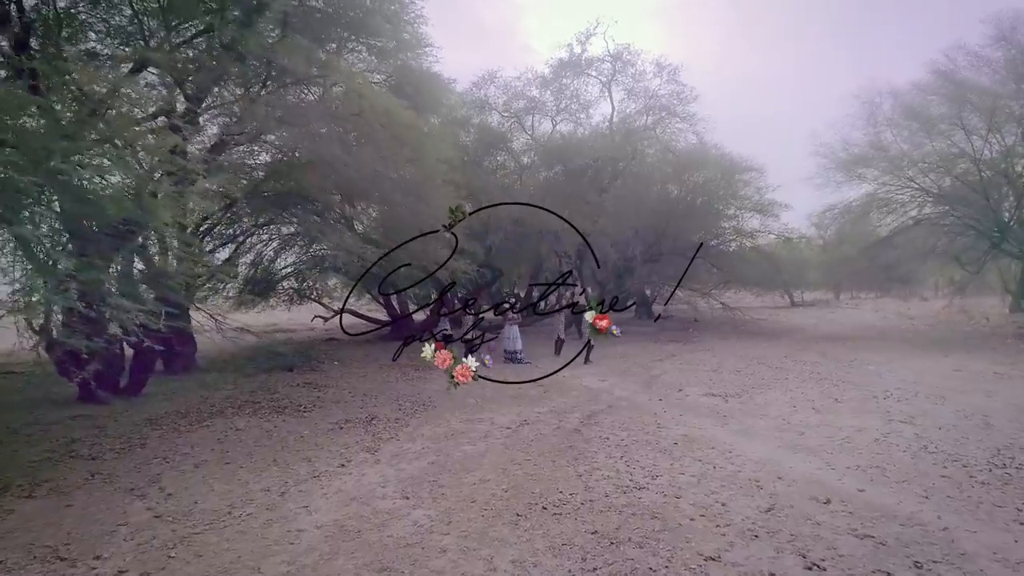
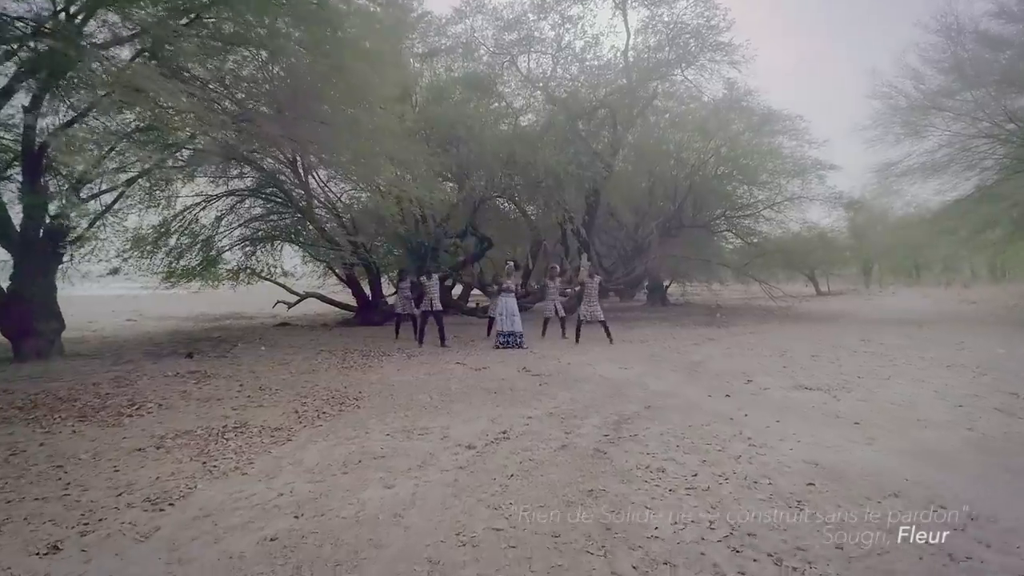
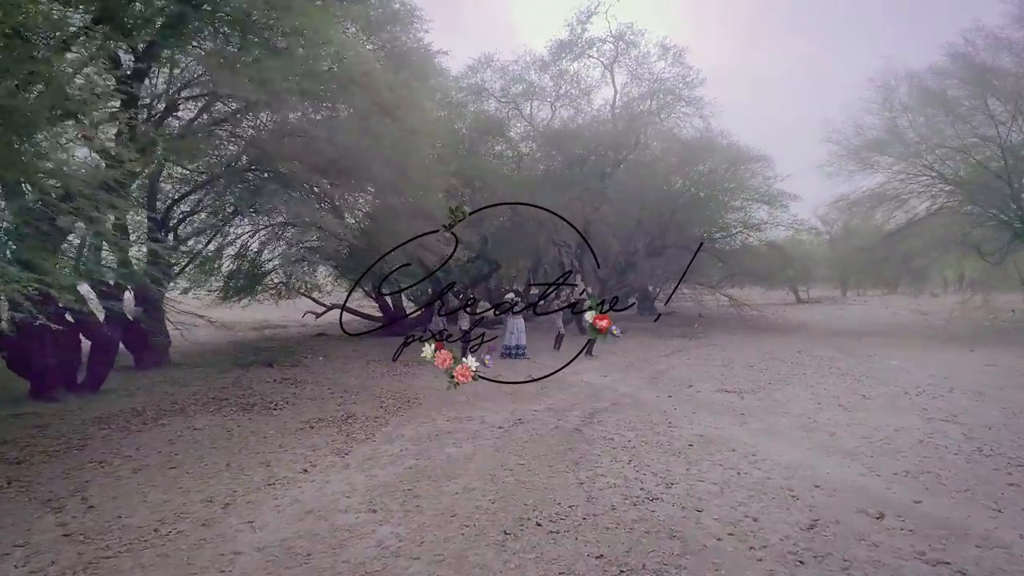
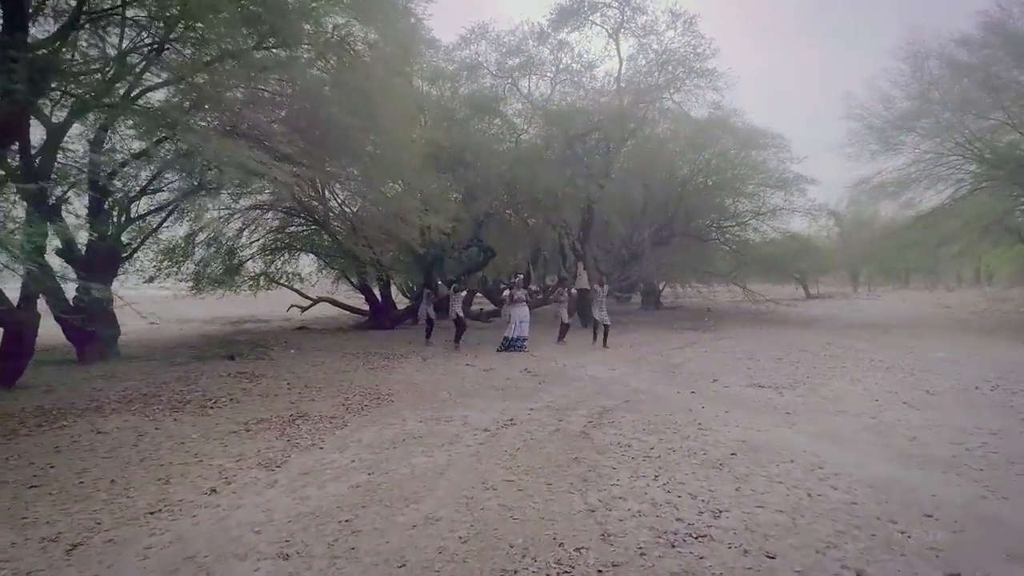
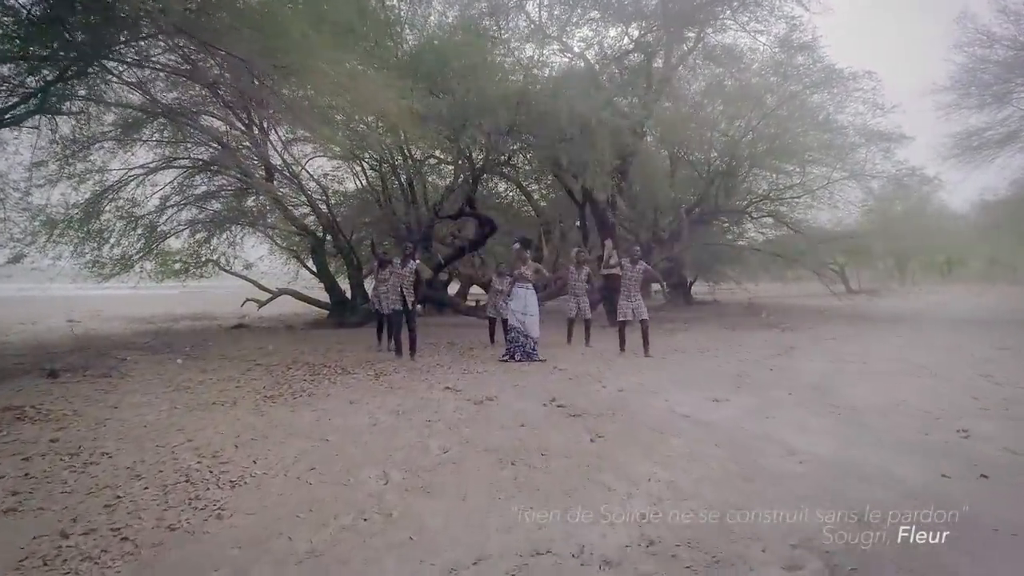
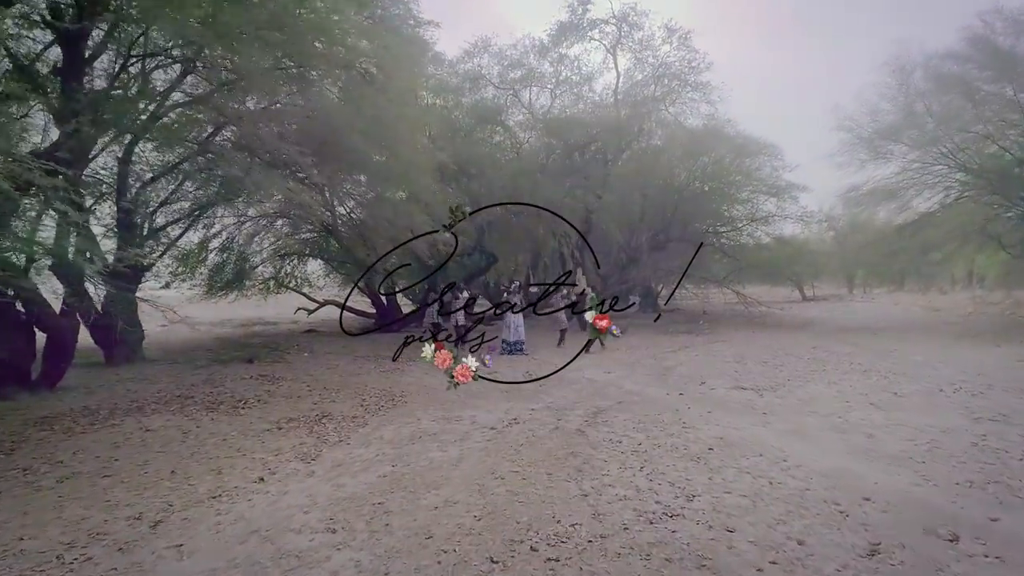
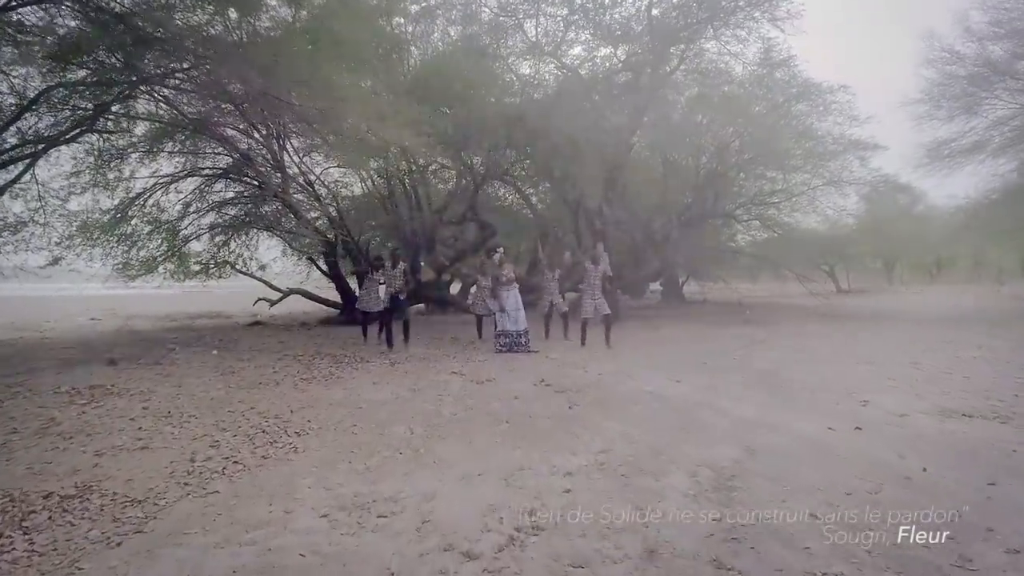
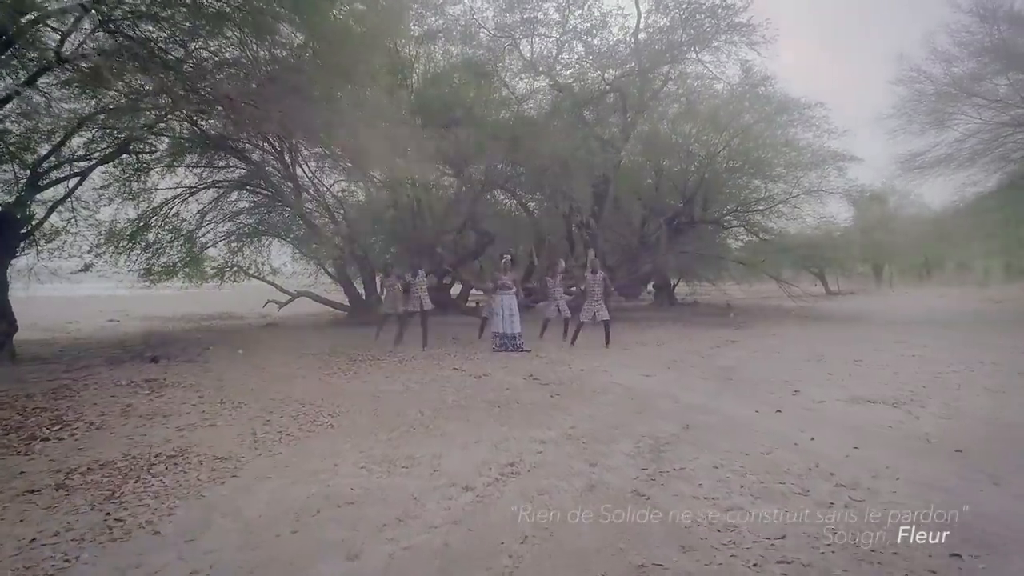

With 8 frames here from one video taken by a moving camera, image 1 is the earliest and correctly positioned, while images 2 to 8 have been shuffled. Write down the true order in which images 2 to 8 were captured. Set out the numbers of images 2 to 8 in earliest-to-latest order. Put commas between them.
3, 6, 4, 2, 8, 7, 5
